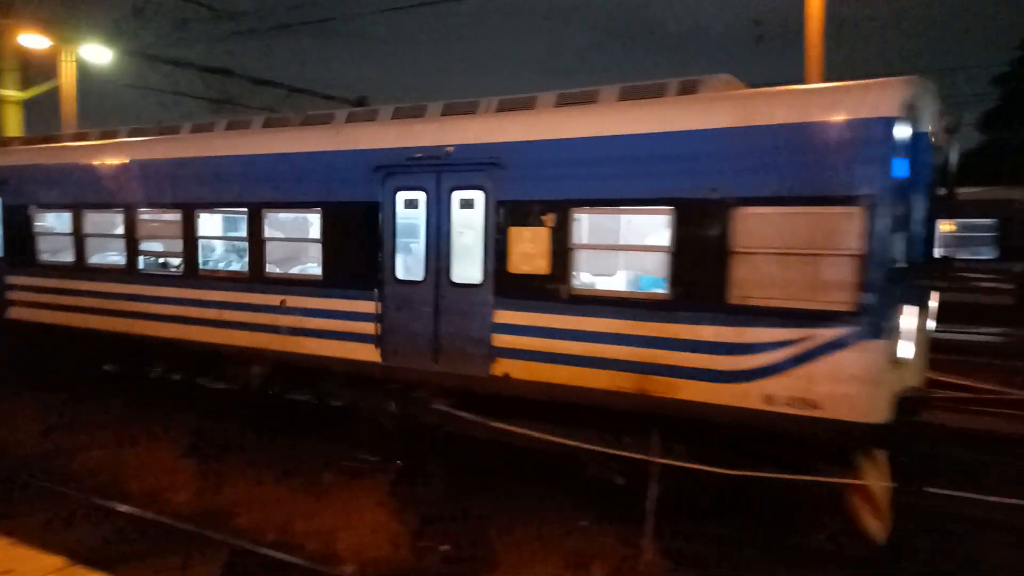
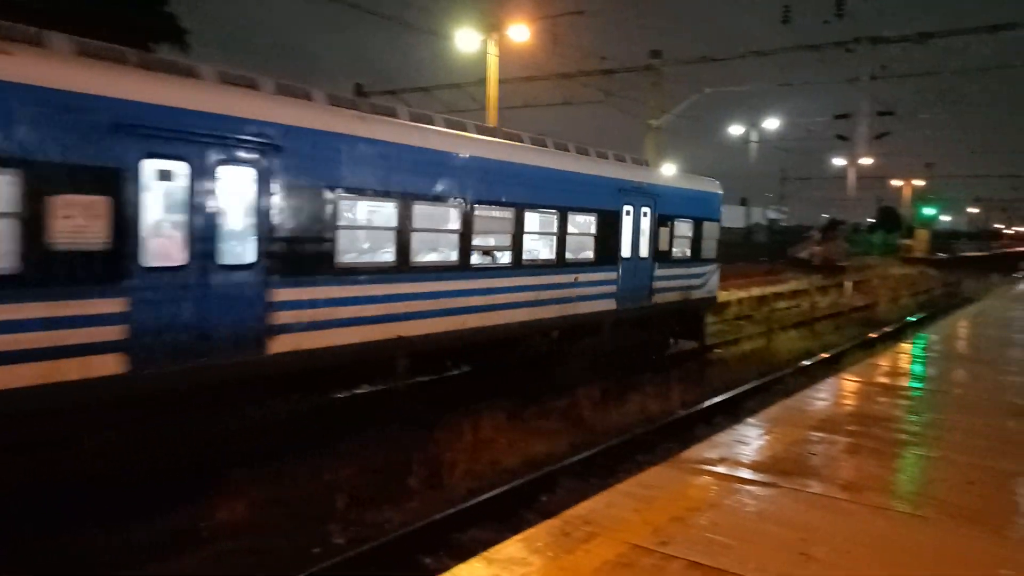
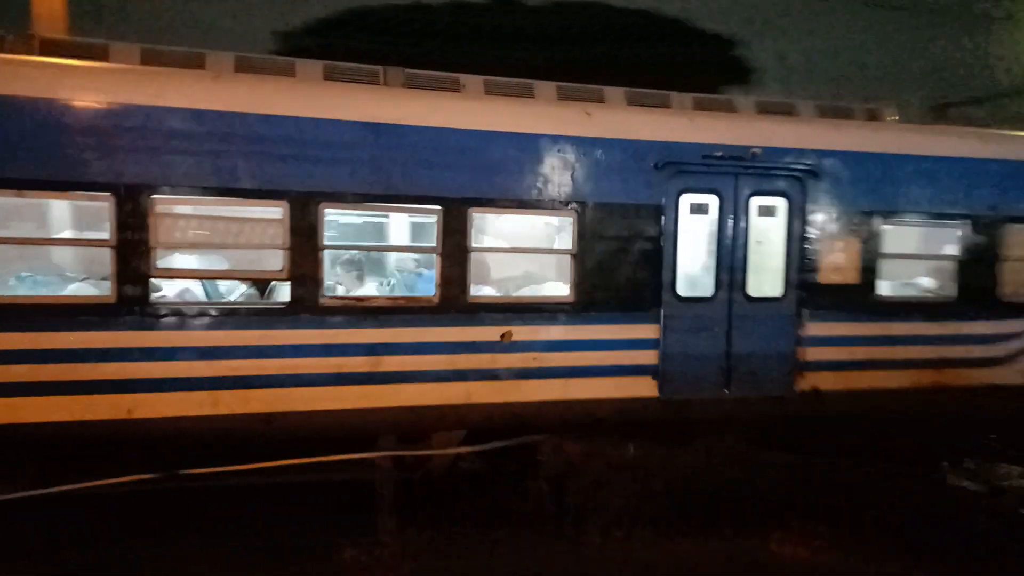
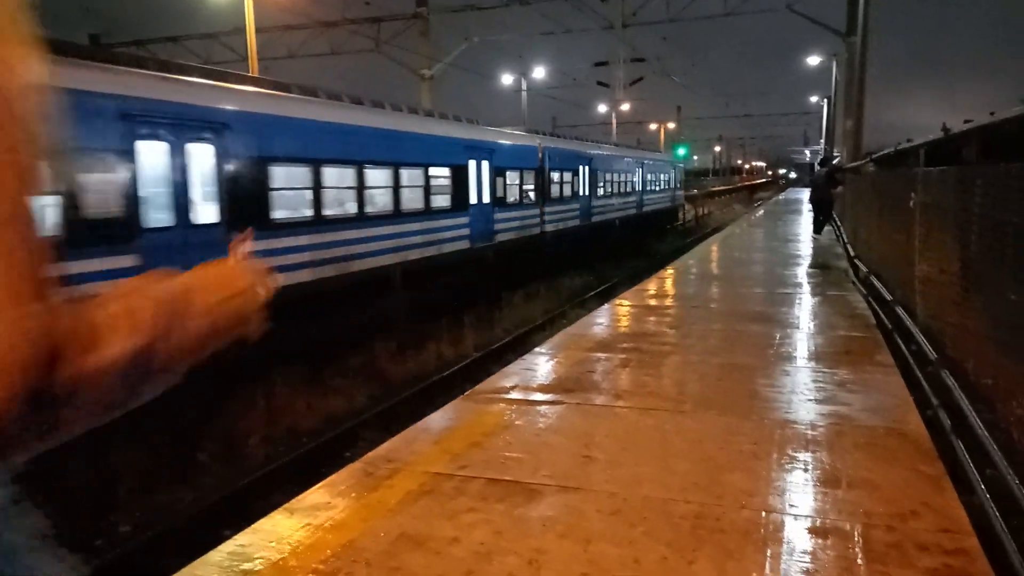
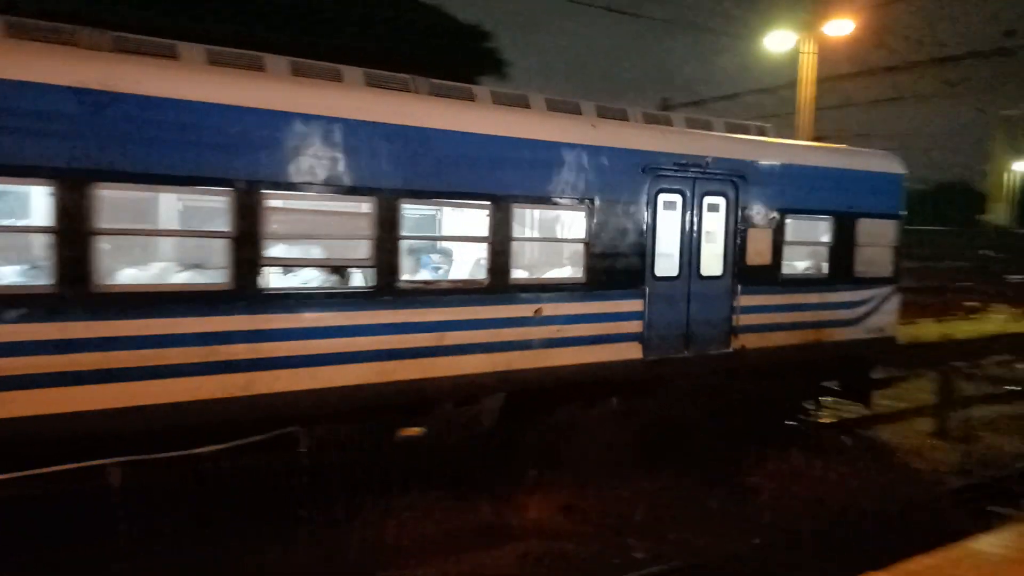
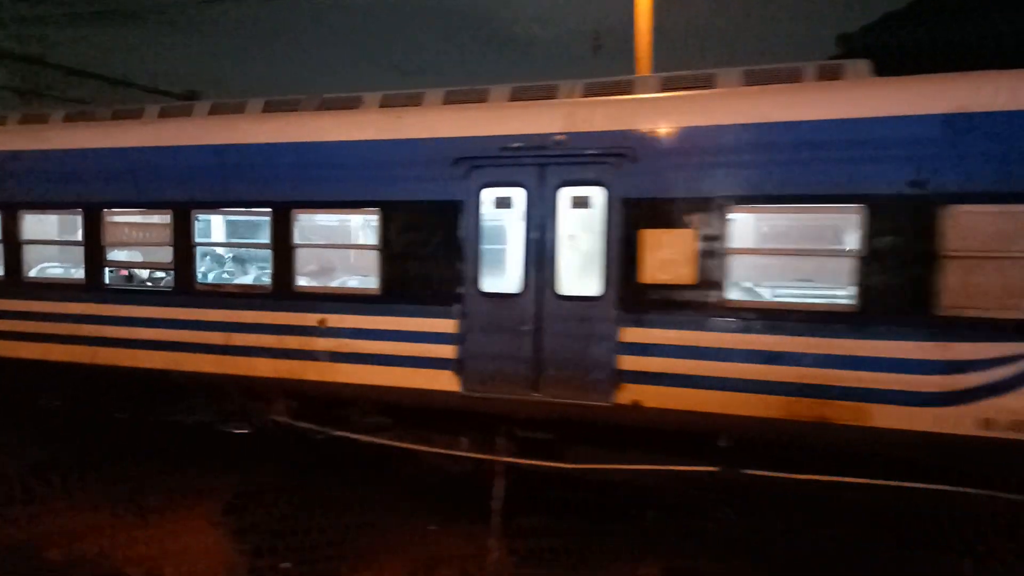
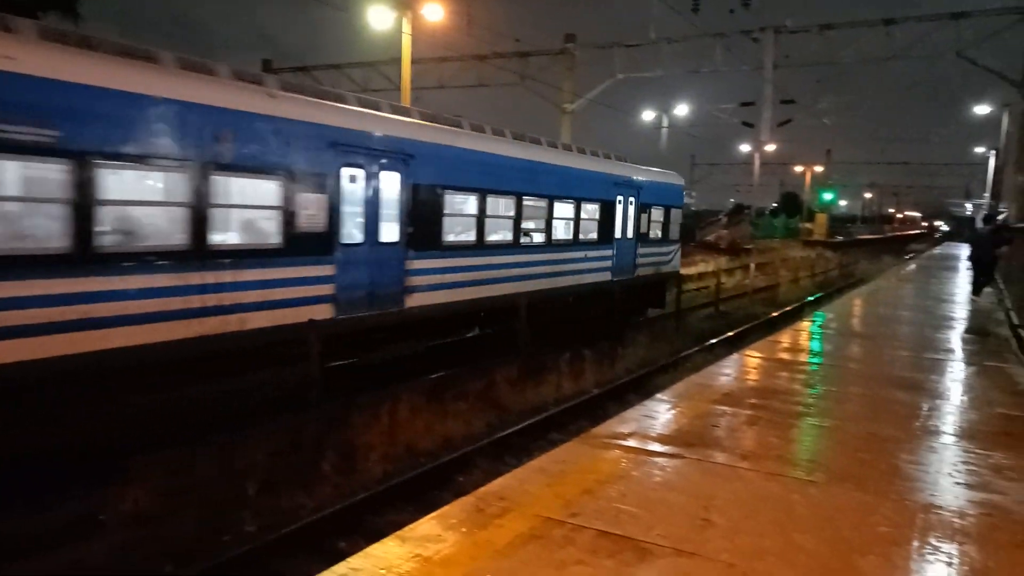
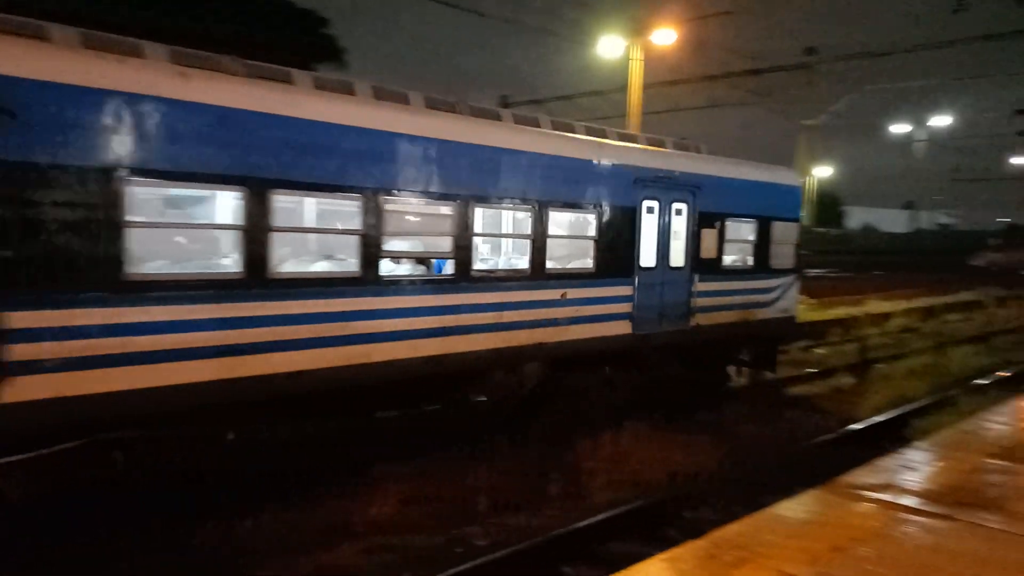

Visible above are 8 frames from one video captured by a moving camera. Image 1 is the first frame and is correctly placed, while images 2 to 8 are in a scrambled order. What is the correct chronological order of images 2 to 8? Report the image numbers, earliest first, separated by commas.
6, 3, 5, 8, 2, 7, 4
